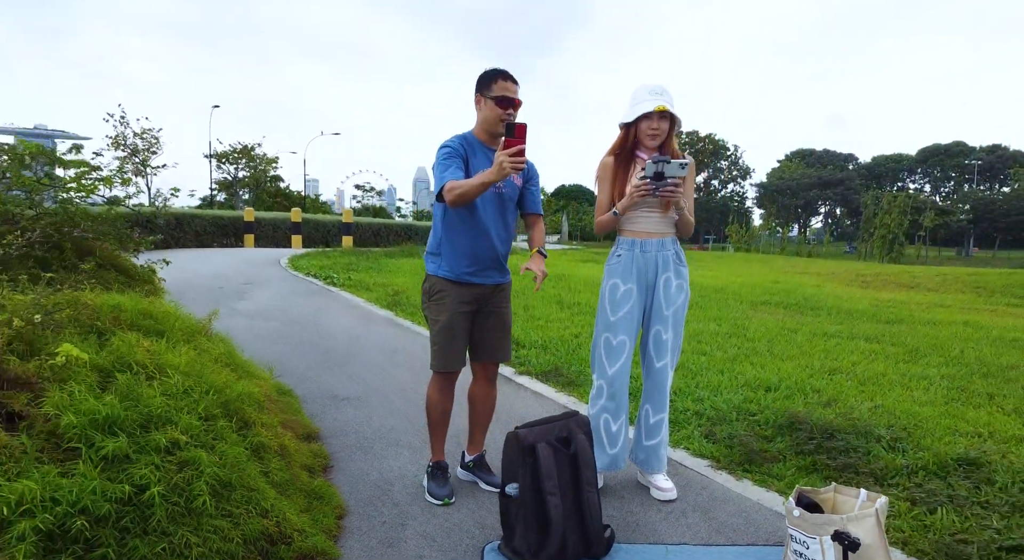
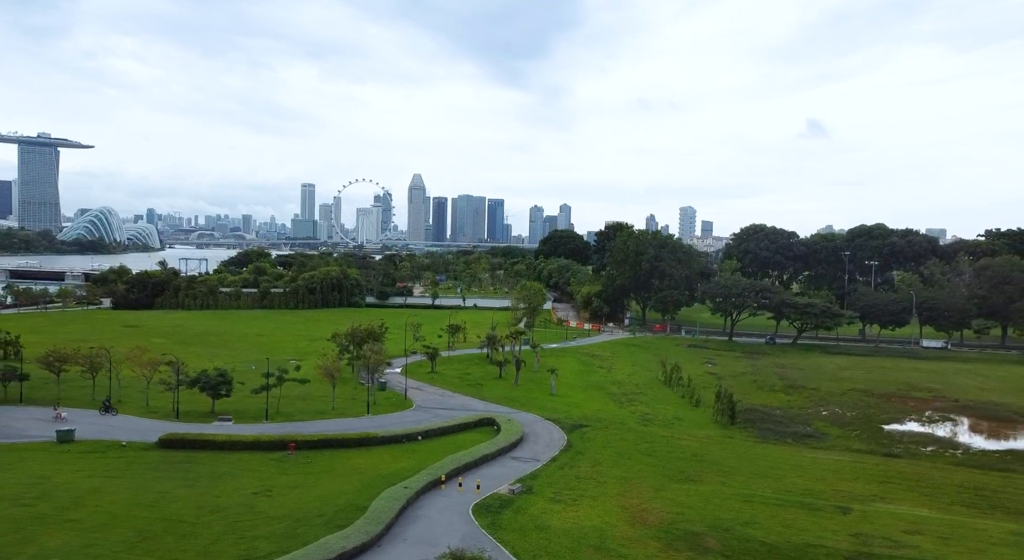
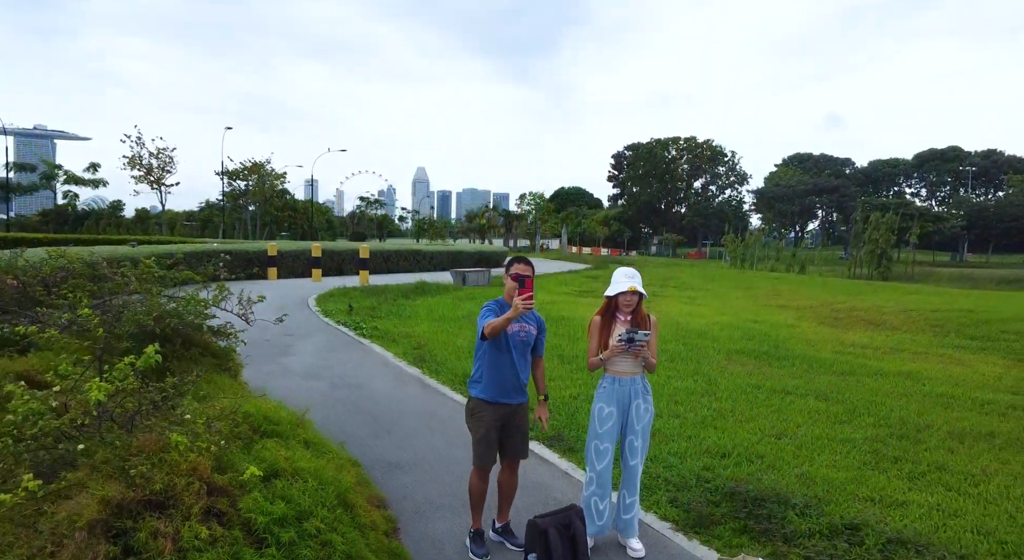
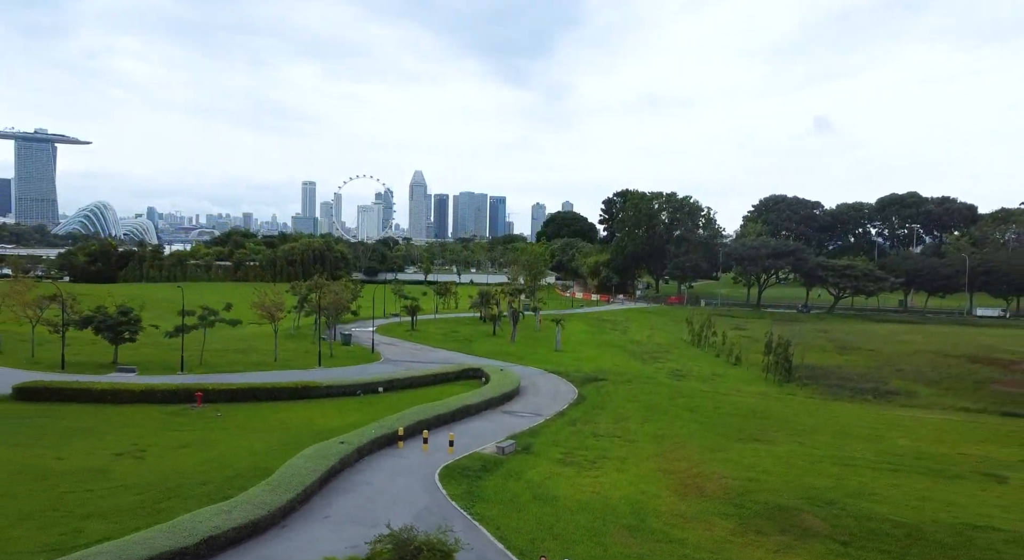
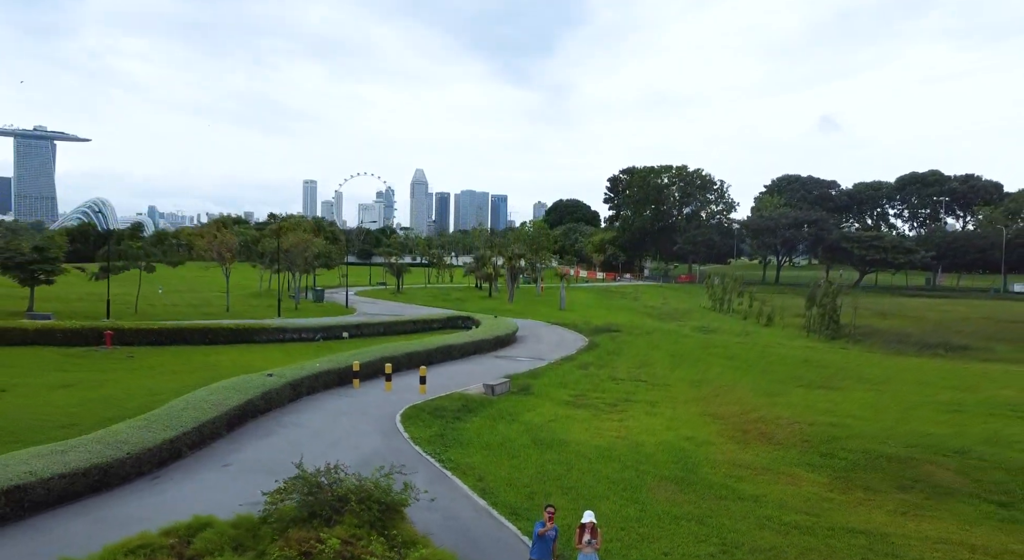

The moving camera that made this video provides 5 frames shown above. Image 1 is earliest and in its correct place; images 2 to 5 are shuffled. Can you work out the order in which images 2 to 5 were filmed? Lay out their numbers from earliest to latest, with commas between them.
3, 5, 4, 2
